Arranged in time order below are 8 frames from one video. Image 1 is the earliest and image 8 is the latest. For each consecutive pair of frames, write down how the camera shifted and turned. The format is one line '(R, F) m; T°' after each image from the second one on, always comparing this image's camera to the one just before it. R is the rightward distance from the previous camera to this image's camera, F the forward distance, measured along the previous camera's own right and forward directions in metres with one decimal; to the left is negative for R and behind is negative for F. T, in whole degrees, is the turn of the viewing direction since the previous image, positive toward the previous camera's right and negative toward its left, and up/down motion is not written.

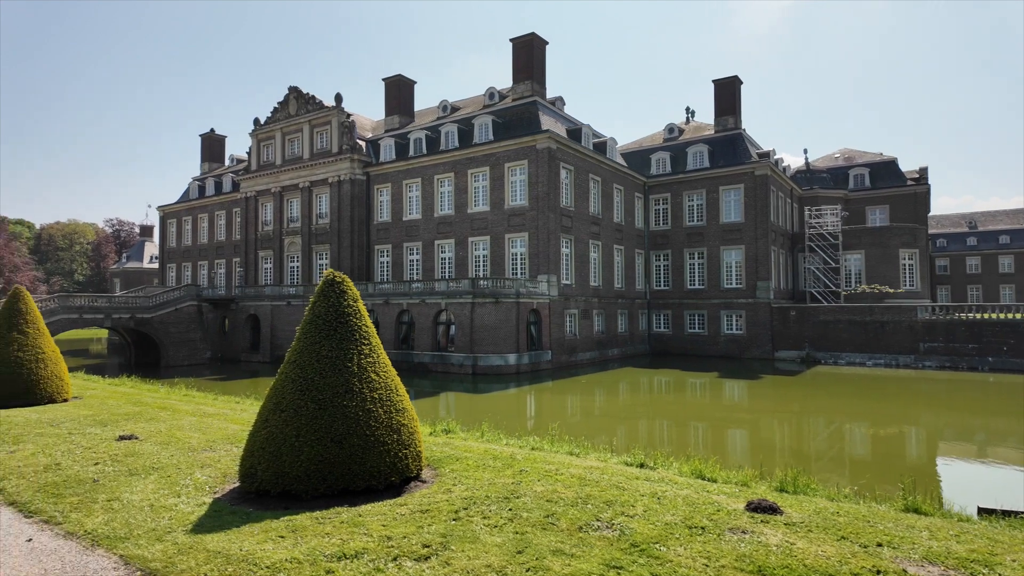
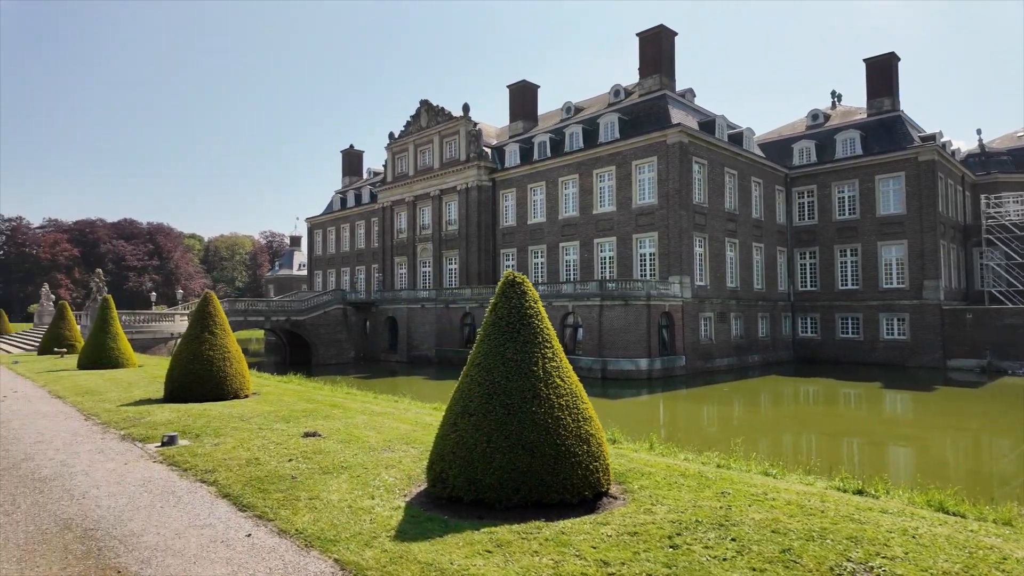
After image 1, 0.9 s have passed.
(-0.7, +0.4) m; -11°
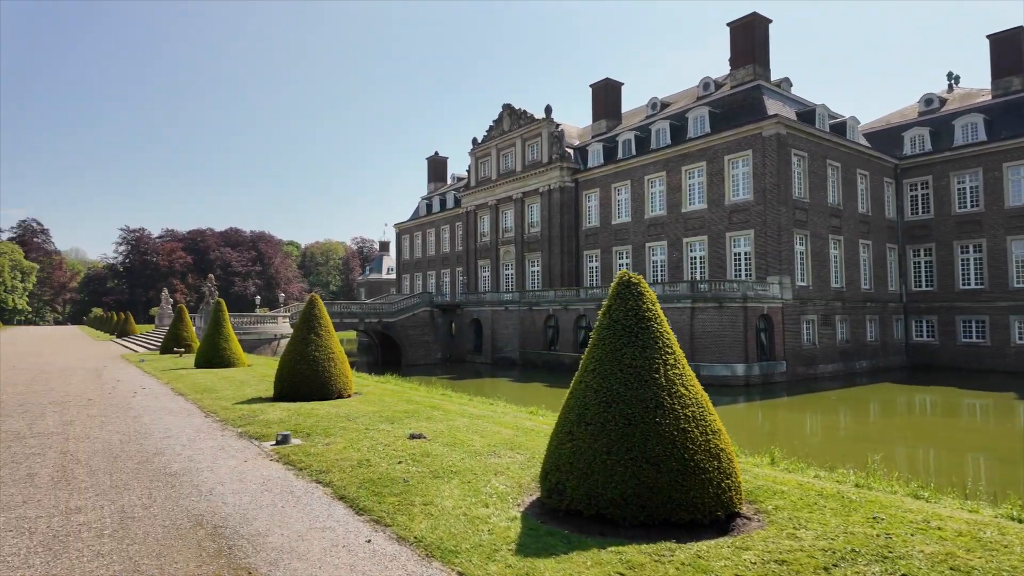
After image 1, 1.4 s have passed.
(-0.3, +0.2) m; -8°
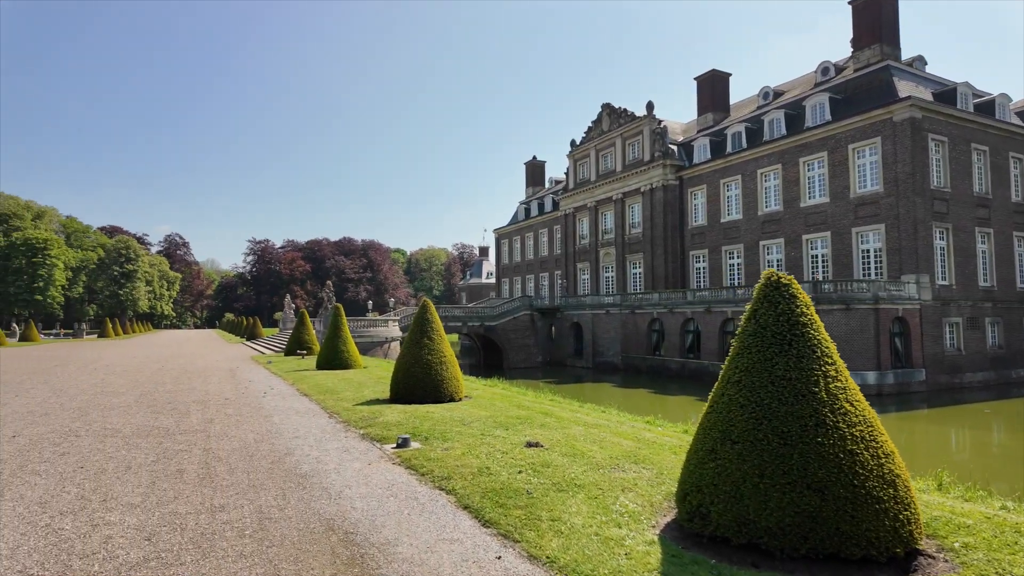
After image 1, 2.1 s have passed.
(-0.3, +0.3) m; -9°
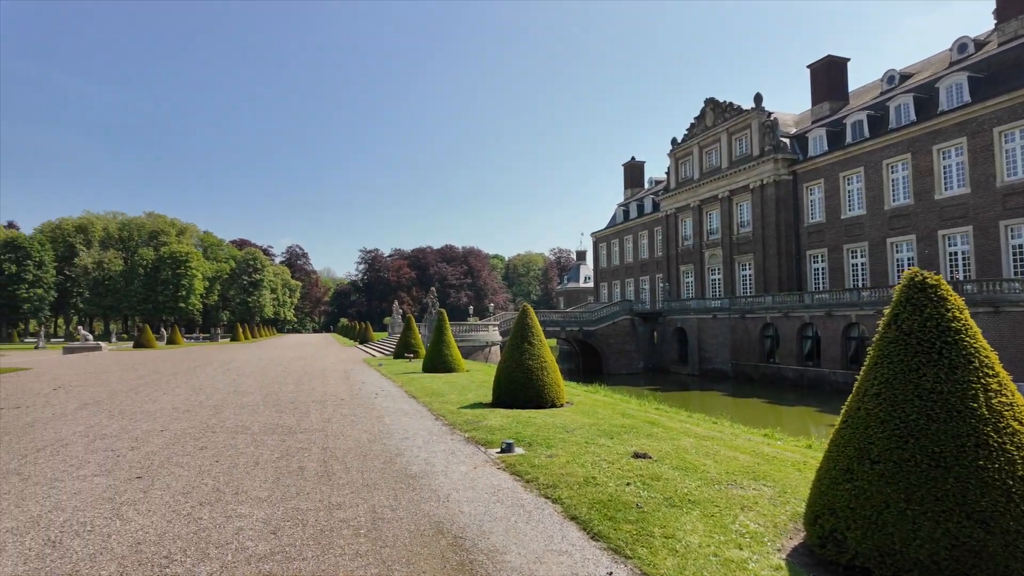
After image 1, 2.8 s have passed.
(-0.1, +0.1) m; -9°
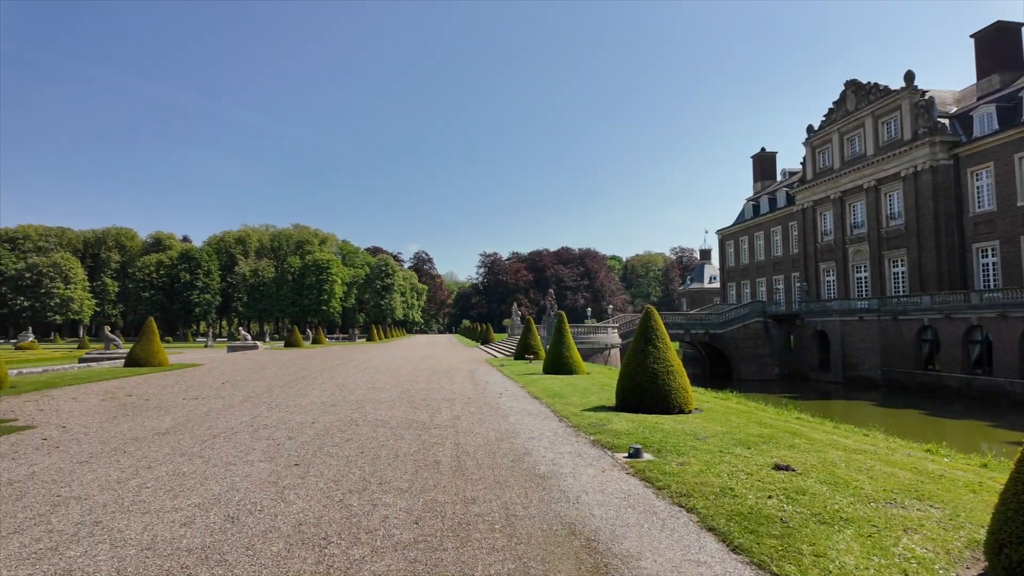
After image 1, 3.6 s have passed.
(-0.1, 0.0) m; -11°
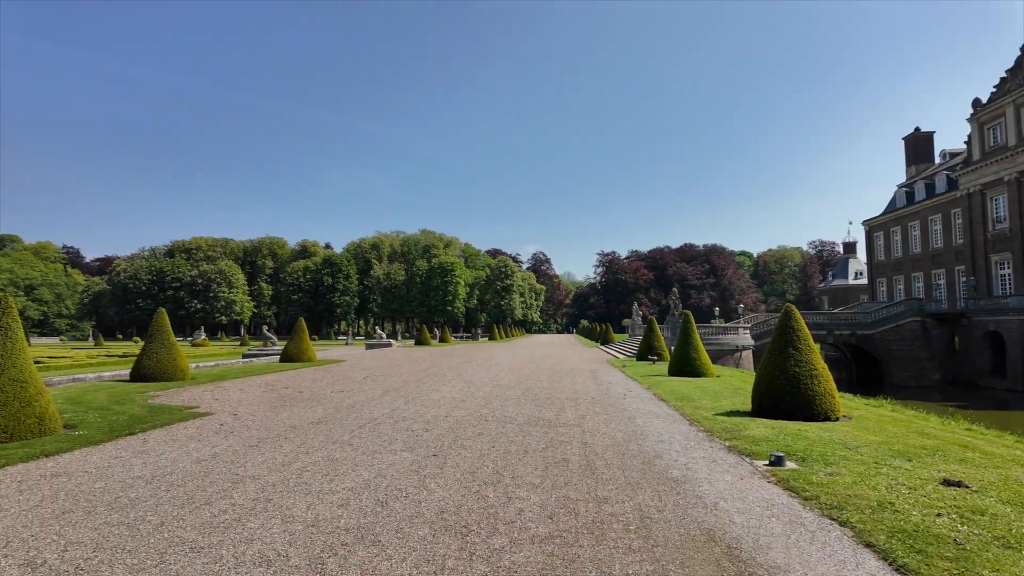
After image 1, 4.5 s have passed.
(-0.1, -0.1) m; -11°
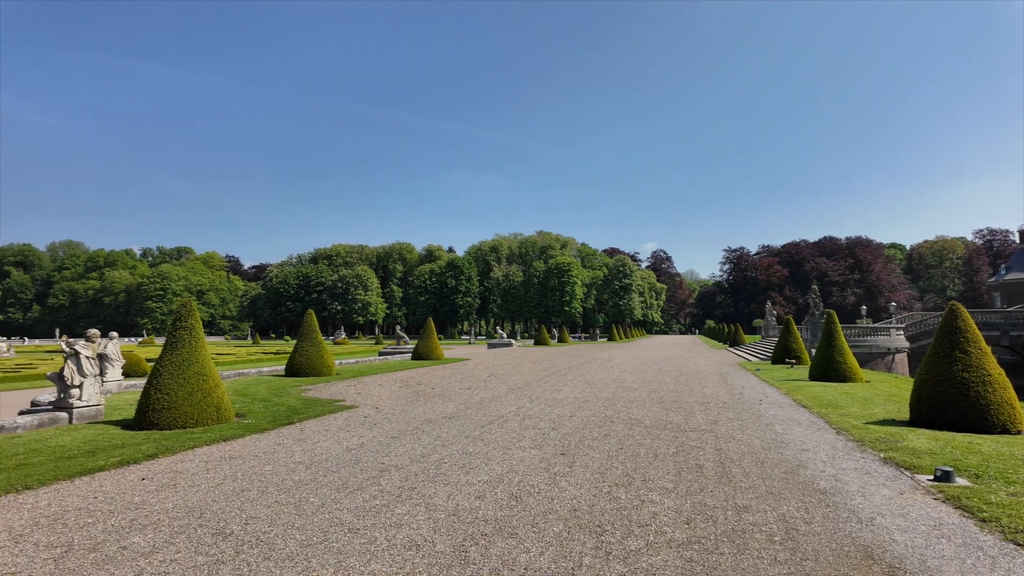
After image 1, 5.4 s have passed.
(-0.1, -0.1) m; -11°
